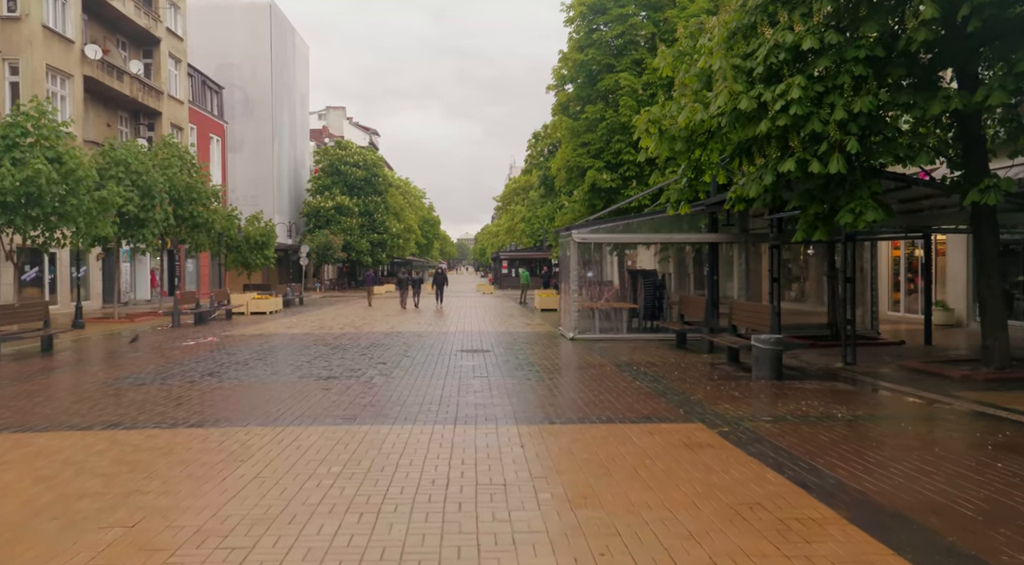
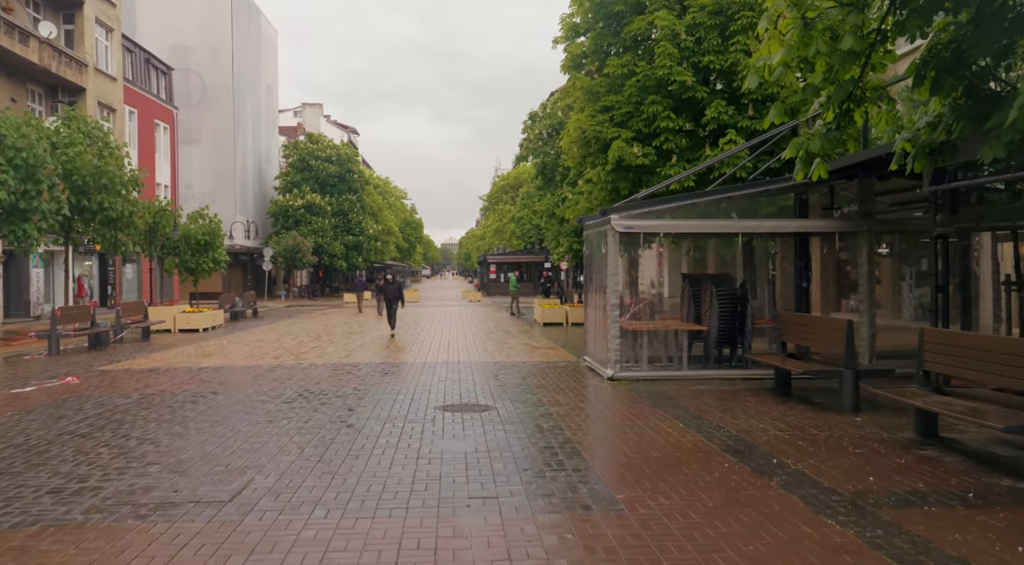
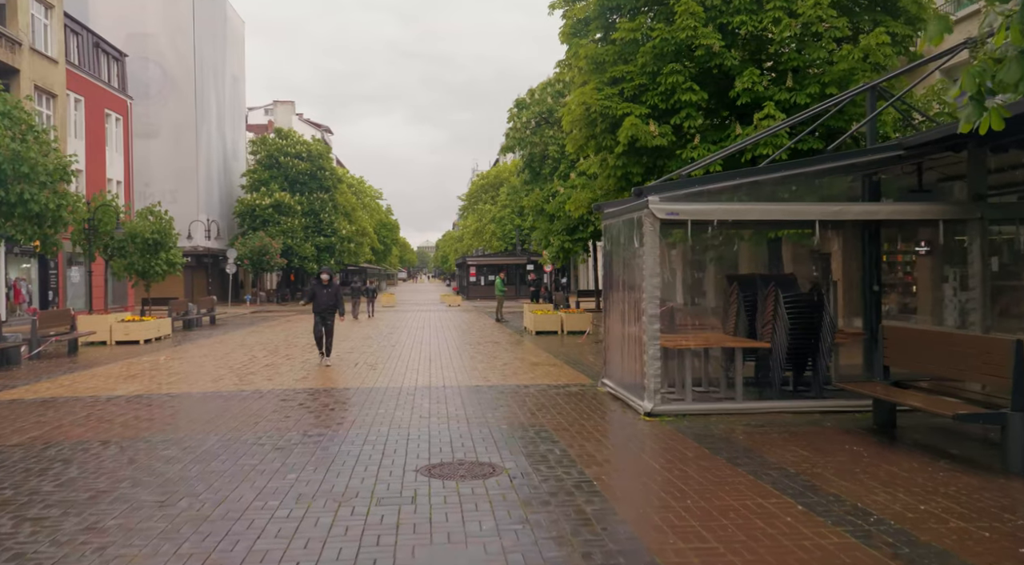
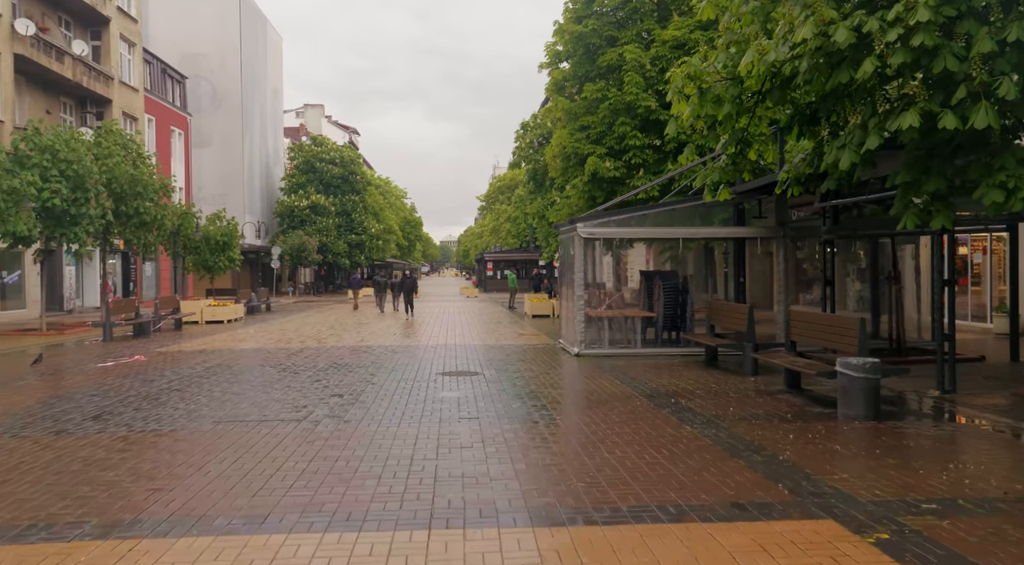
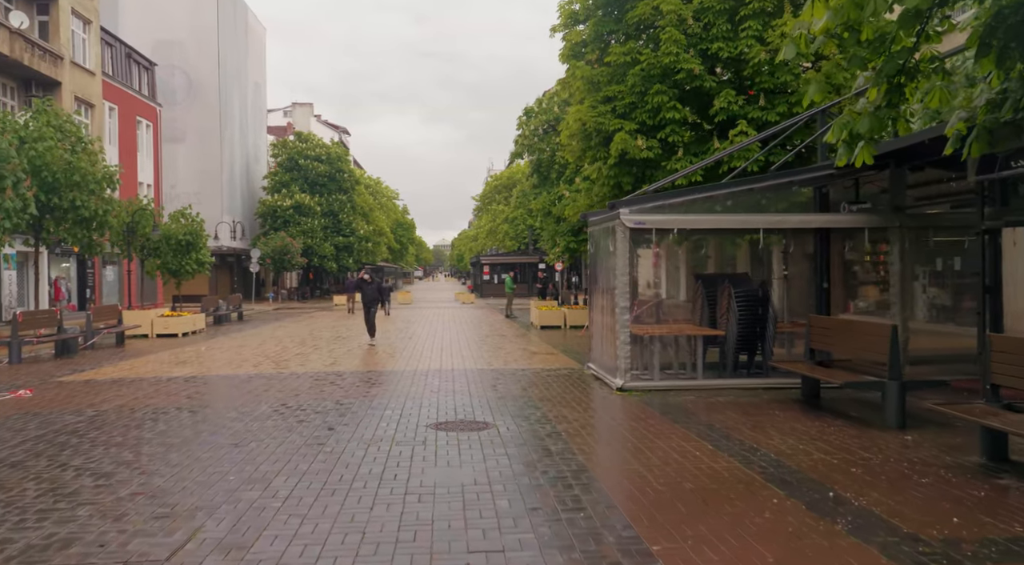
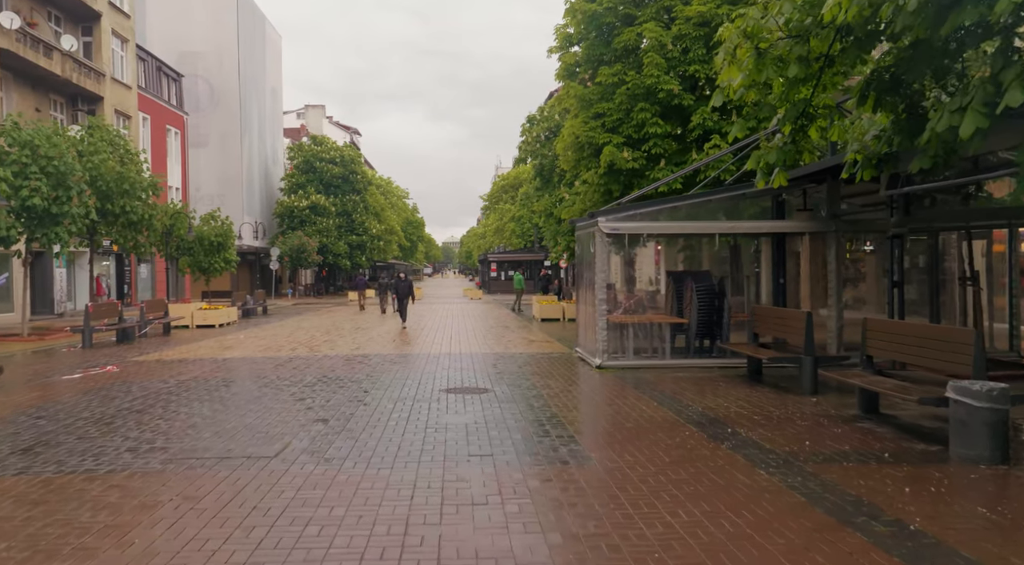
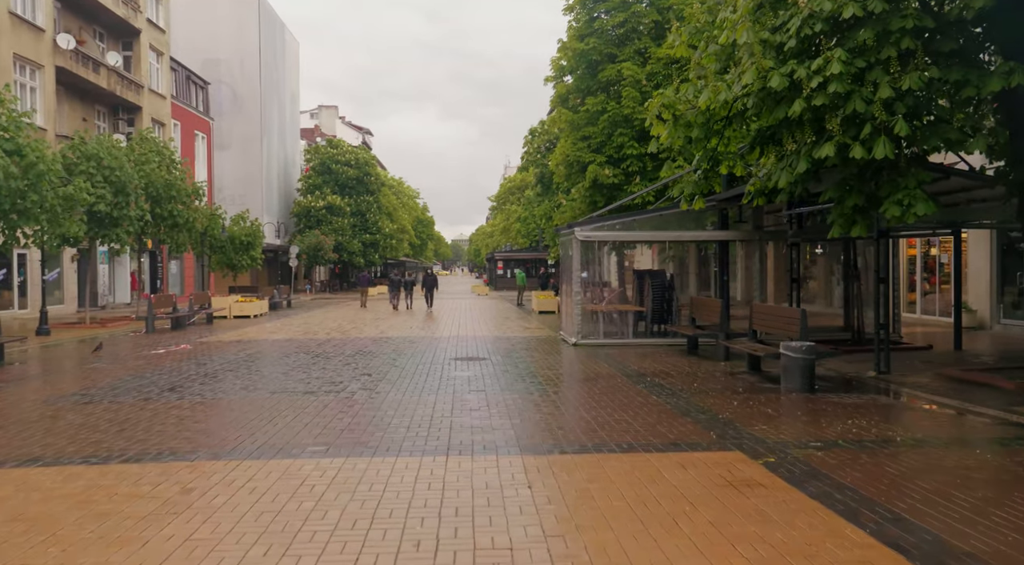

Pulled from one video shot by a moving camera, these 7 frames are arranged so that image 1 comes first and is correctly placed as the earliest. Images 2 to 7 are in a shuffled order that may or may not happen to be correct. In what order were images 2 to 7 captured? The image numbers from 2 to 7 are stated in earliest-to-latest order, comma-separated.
7, 4, 6, 2, 5, 3
